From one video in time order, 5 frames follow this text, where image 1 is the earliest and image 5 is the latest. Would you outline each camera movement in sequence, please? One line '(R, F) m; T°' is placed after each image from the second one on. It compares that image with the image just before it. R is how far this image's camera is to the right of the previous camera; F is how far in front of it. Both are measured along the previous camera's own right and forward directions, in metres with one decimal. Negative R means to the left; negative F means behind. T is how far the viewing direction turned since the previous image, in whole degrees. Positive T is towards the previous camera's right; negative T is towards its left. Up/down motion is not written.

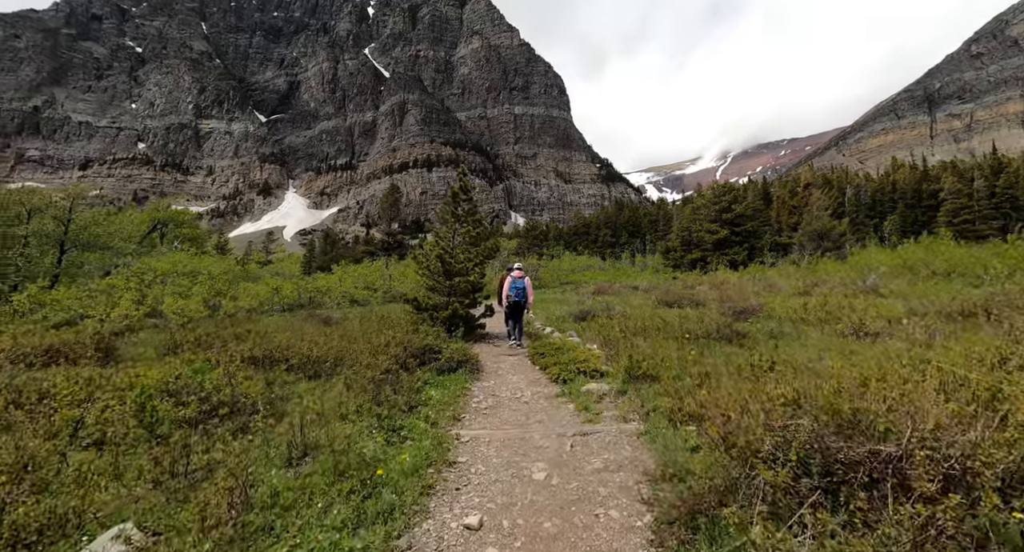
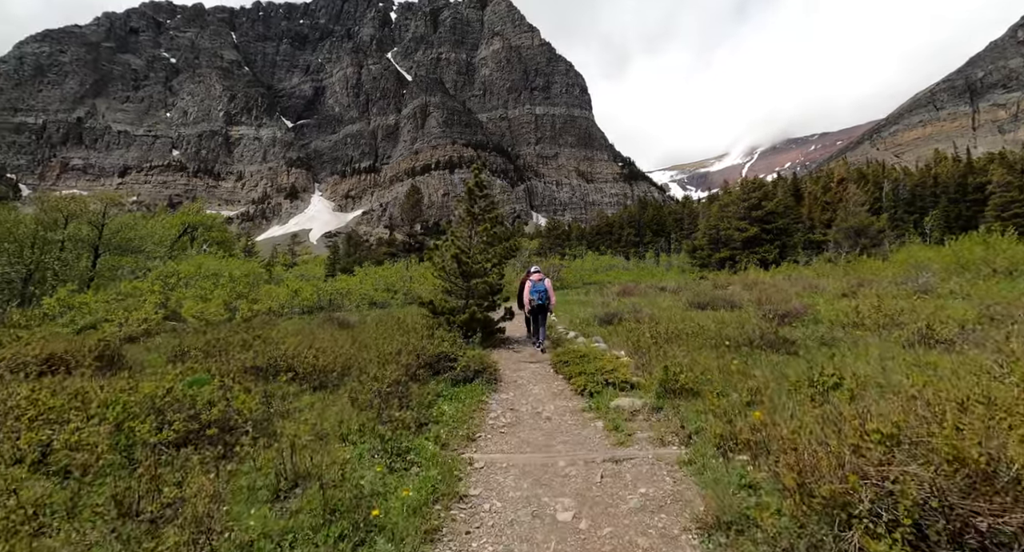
(0.0, +0.8) m; -3°
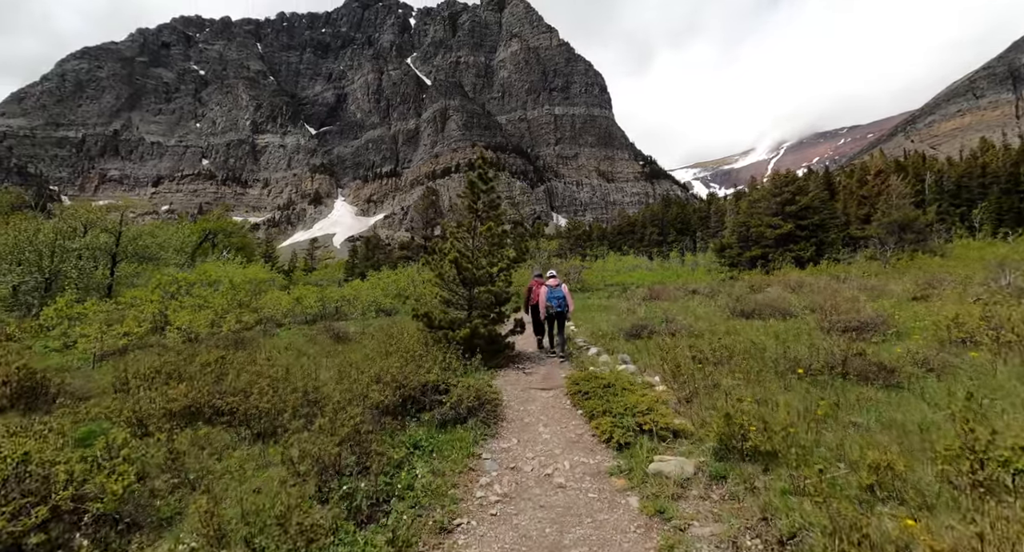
(+0.3, +2.1) m; -2°
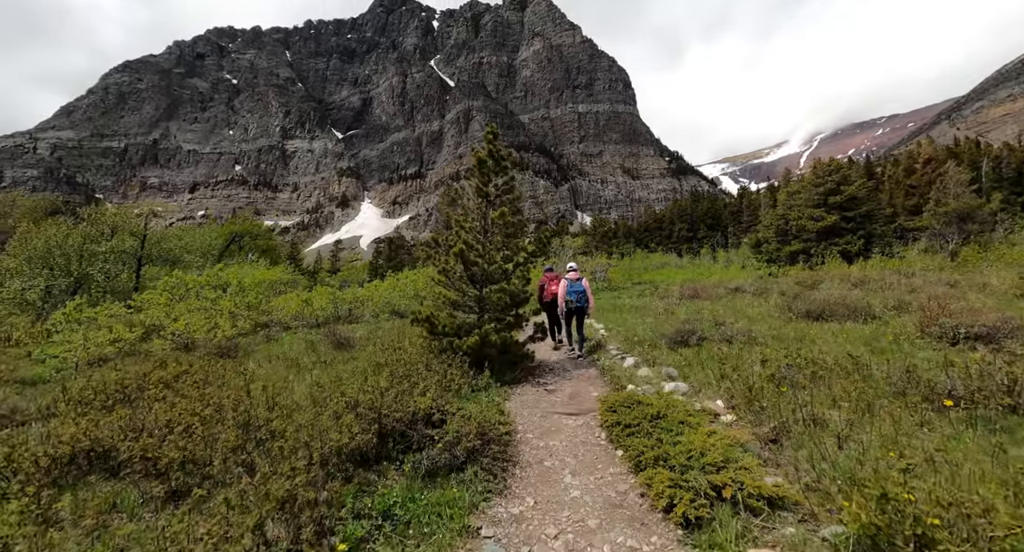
(+0.1, +2.0) m; -3°
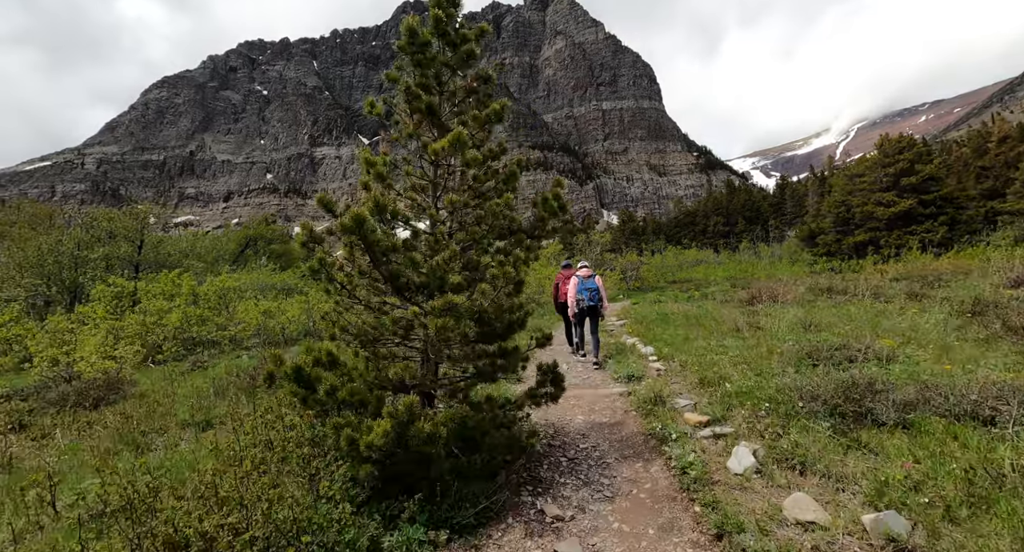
(+0.5, +5.3) m; -3°
